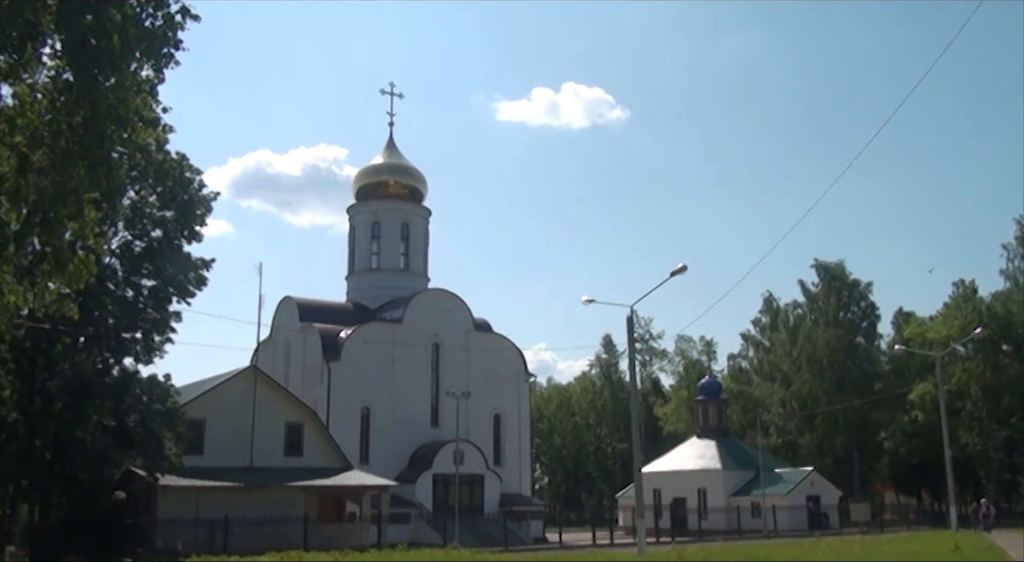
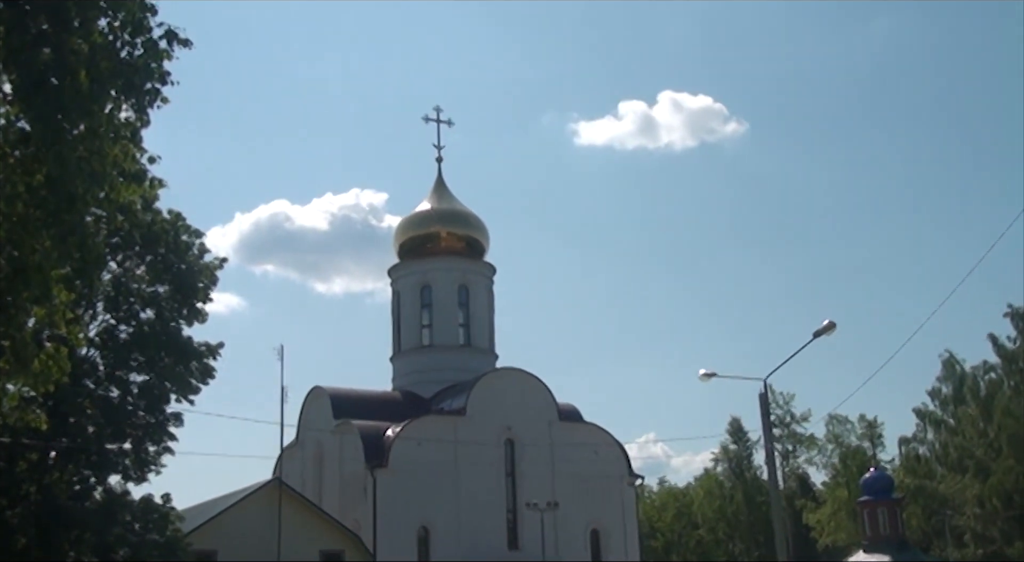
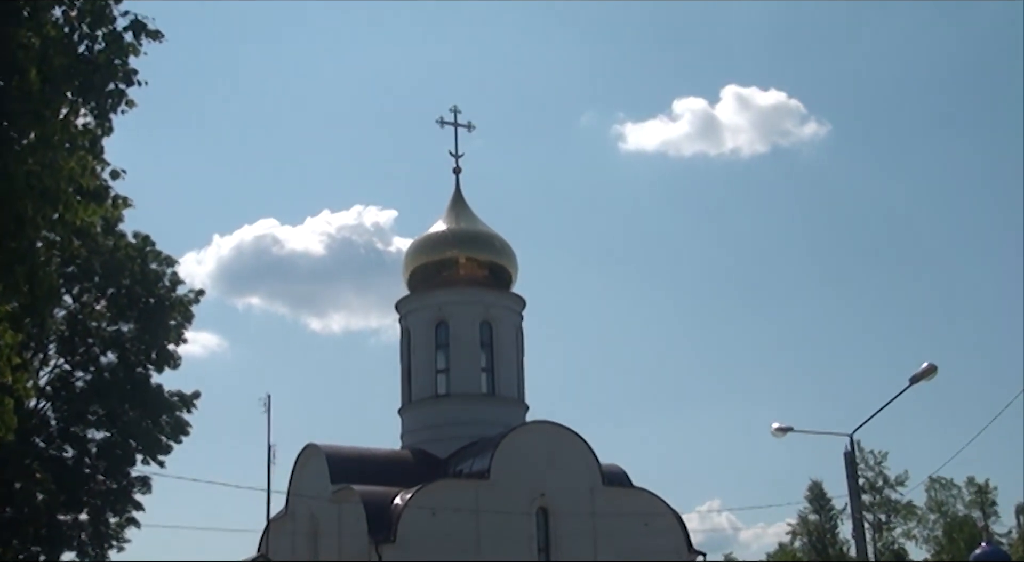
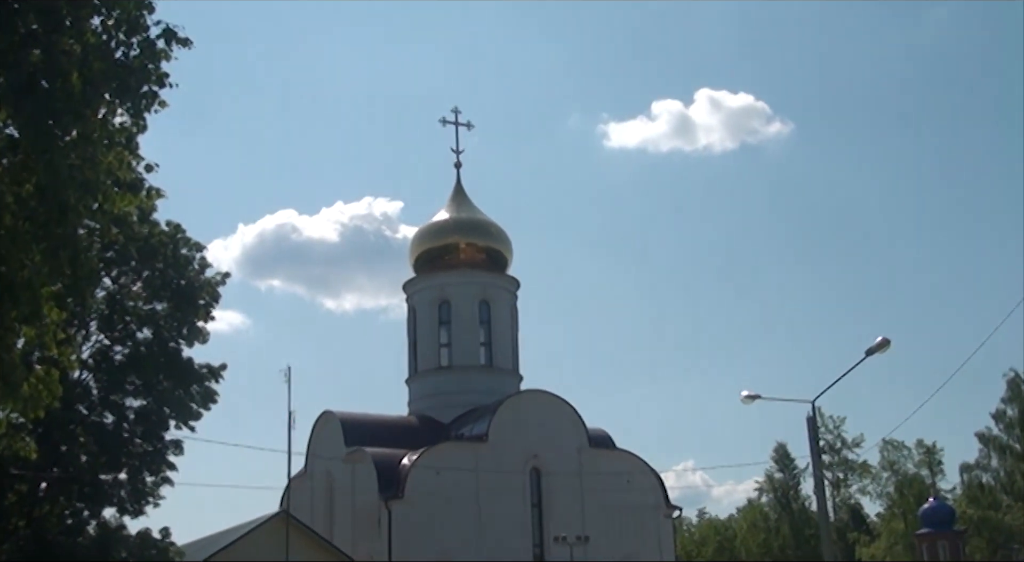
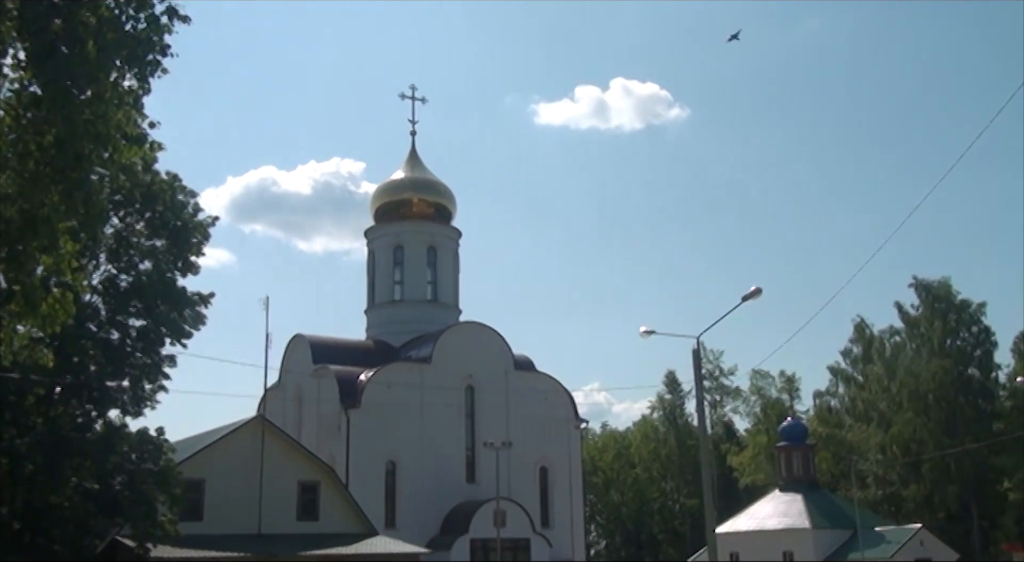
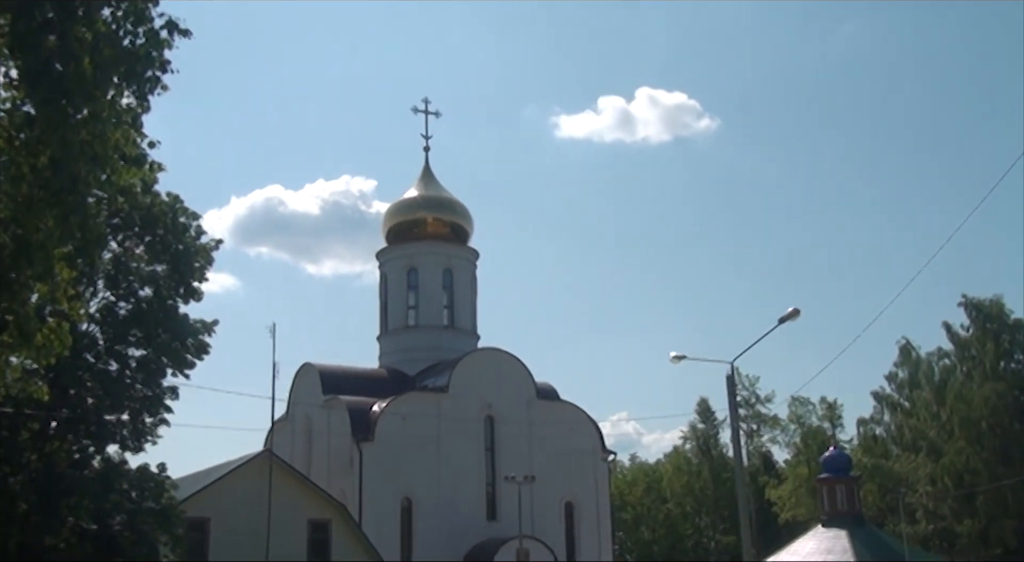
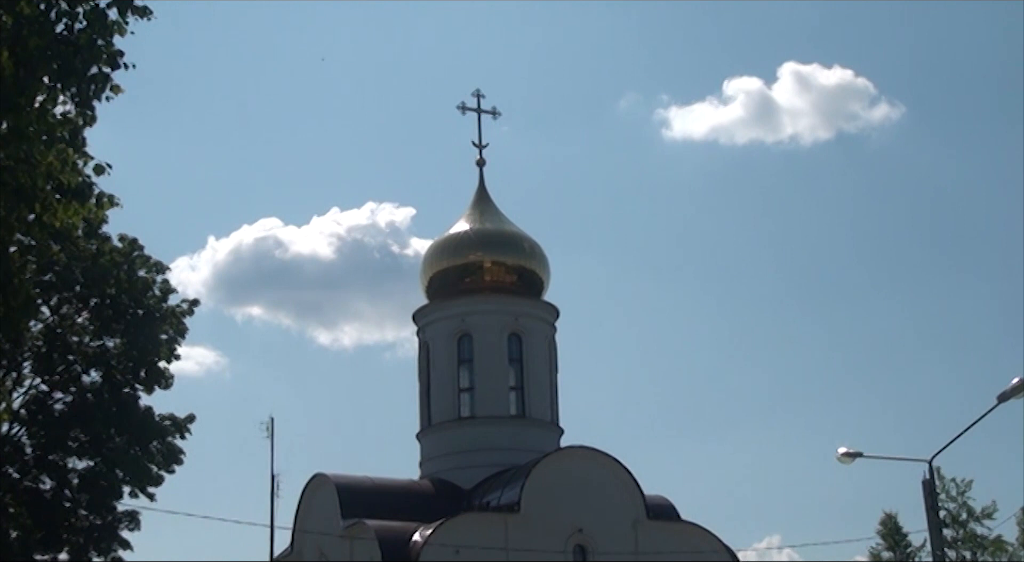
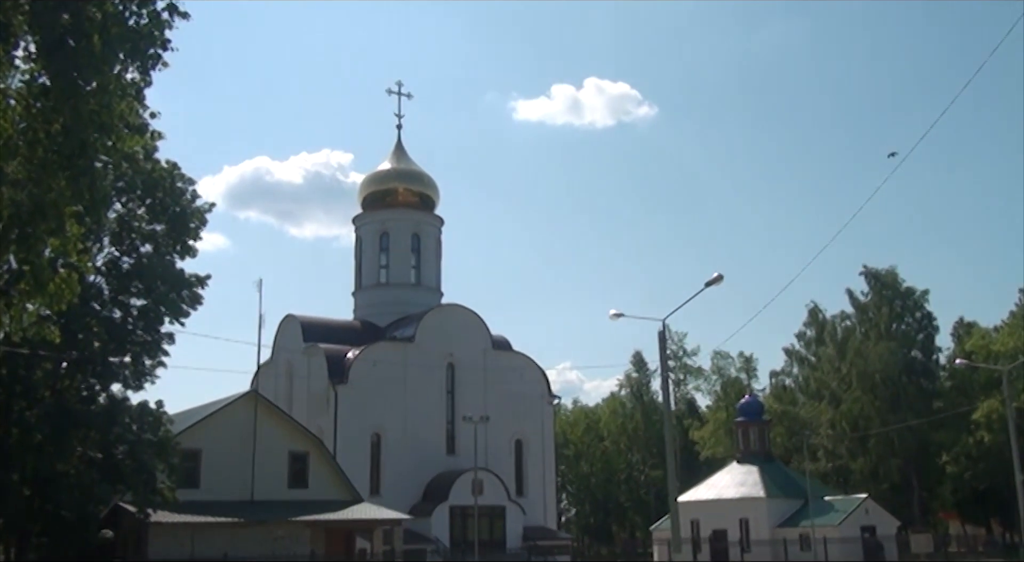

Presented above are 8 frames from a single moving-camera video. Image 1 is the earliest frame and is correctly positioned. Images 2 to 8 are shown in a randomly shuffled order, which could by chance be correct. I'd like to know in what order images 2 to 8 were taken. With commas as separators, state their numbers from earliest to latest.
8, 5, 6, 2, 4, 3, 7
